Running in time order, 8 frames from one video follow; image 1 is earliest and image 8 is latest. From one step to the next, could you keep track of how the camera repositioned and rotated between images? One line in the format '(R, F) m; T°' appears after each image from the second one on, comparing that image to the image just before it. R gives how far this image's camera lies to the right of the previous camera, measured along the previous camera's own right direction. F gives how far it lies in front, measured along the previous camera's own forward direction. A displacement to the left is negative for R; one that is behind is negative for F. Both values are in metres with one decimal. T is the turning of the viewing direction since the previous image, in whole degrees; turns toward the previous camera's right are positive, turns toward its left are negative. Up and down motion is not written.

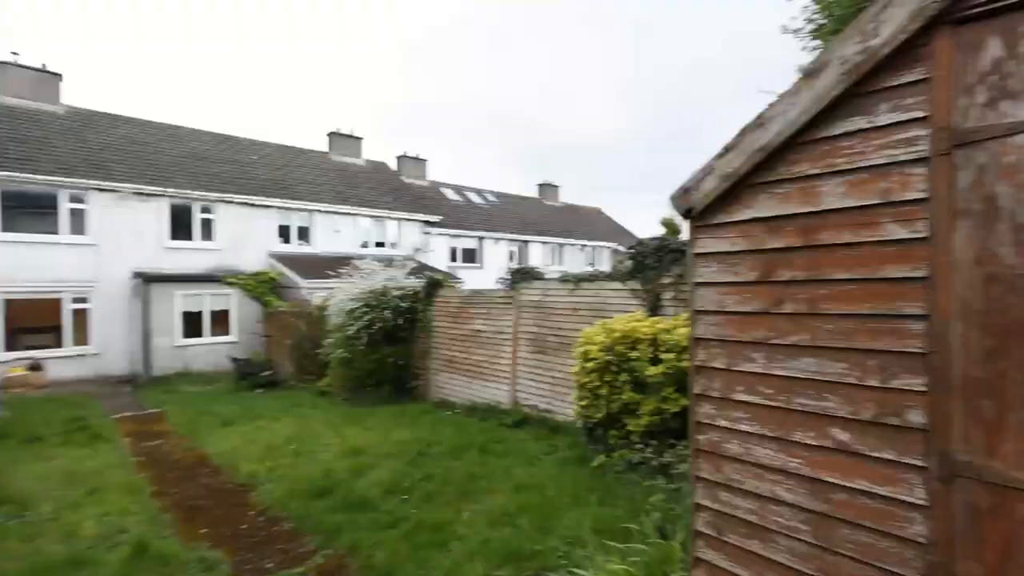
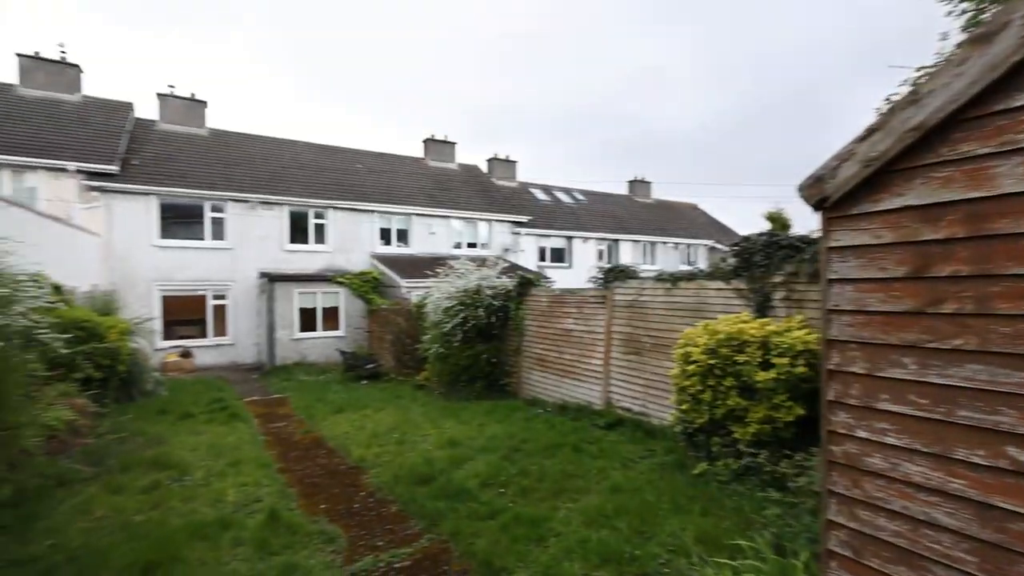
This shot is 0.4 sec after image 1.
(-0.1, 0.0) m; -10°
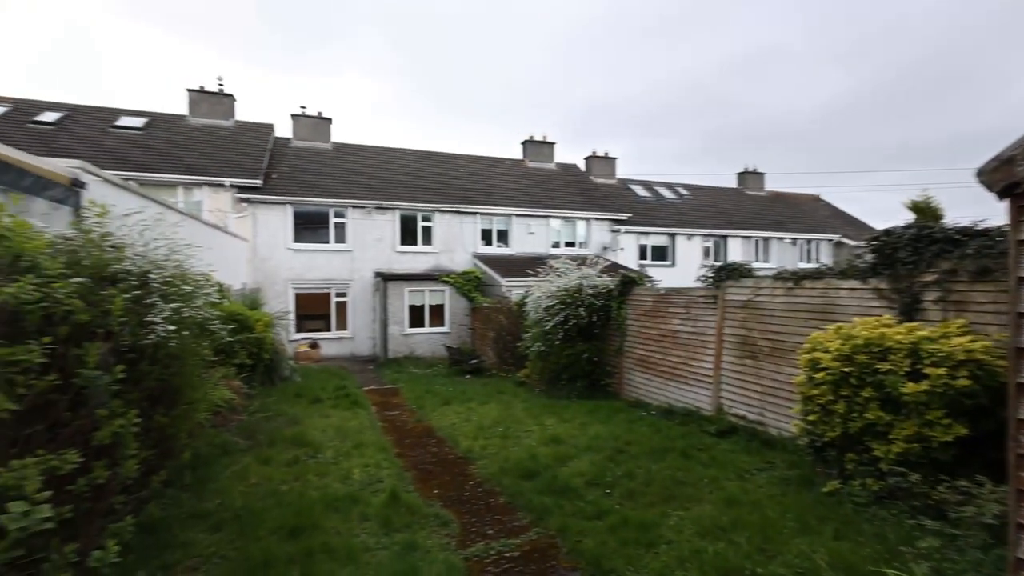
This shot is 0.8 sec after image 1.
(-0.1, 0.0) m; -12°
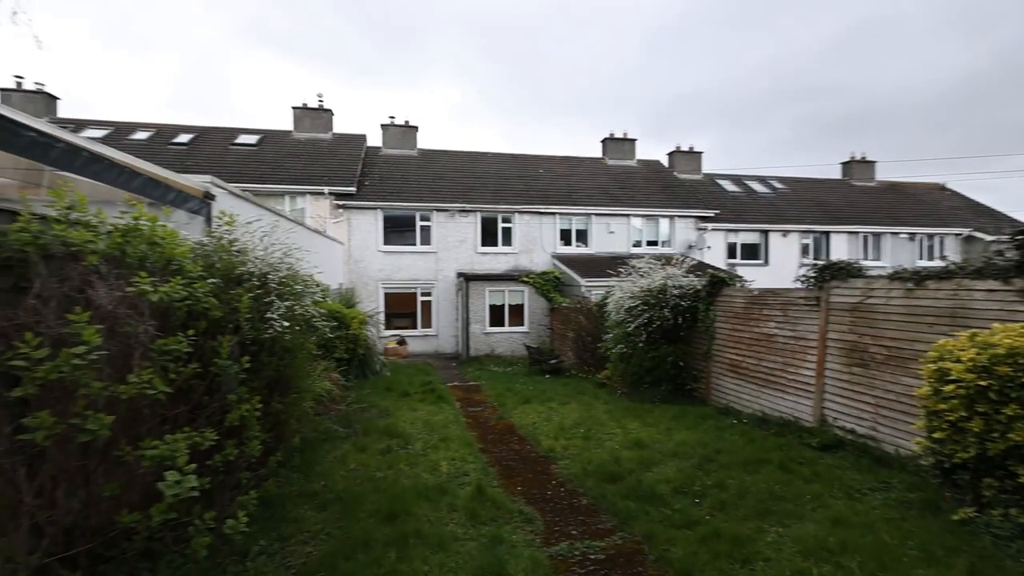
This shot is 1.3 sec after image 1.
(-0.1, 0.0) m; -9°
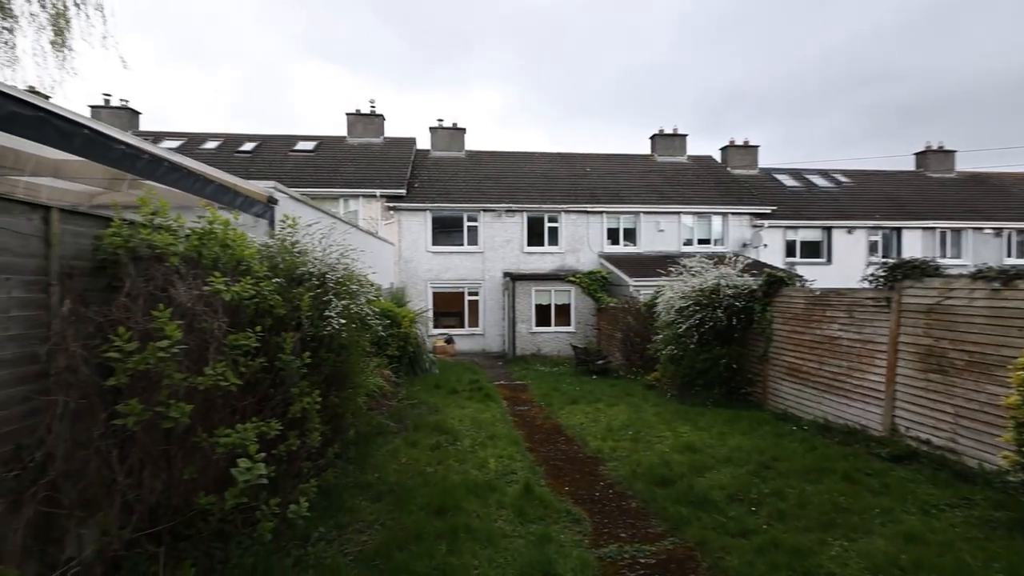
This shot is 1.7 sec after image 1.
(0.0, 0.0) m; -6°
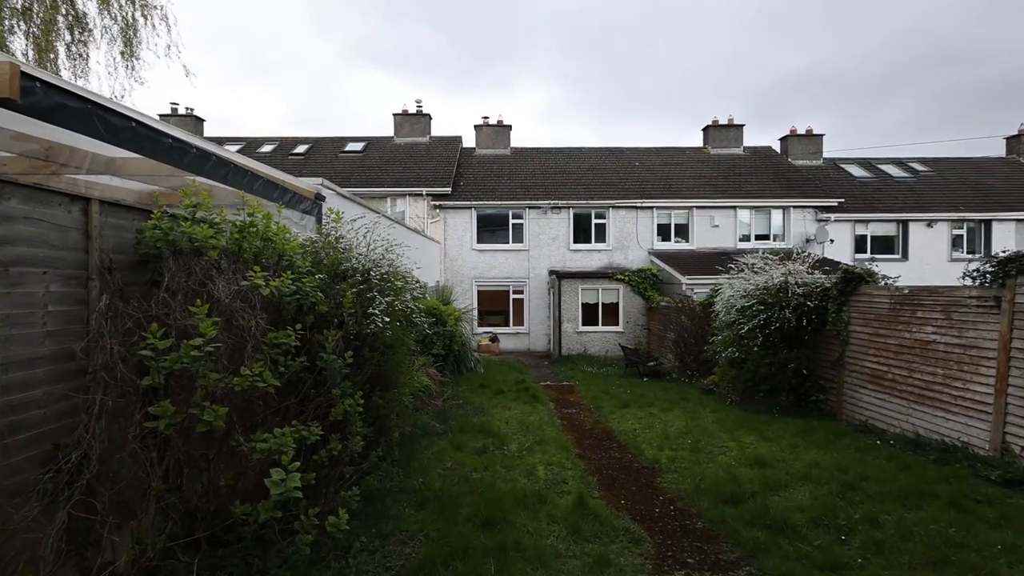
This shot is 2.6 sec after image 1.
(-0.1, +0.3) m; -5°
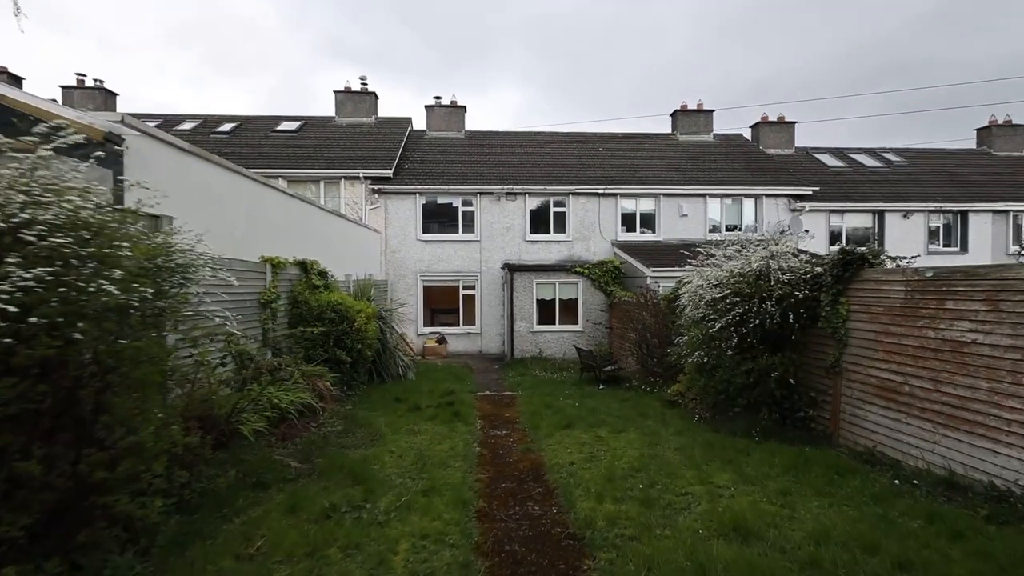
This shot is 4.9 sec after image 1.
(+1.0, +2.1) m; +3°
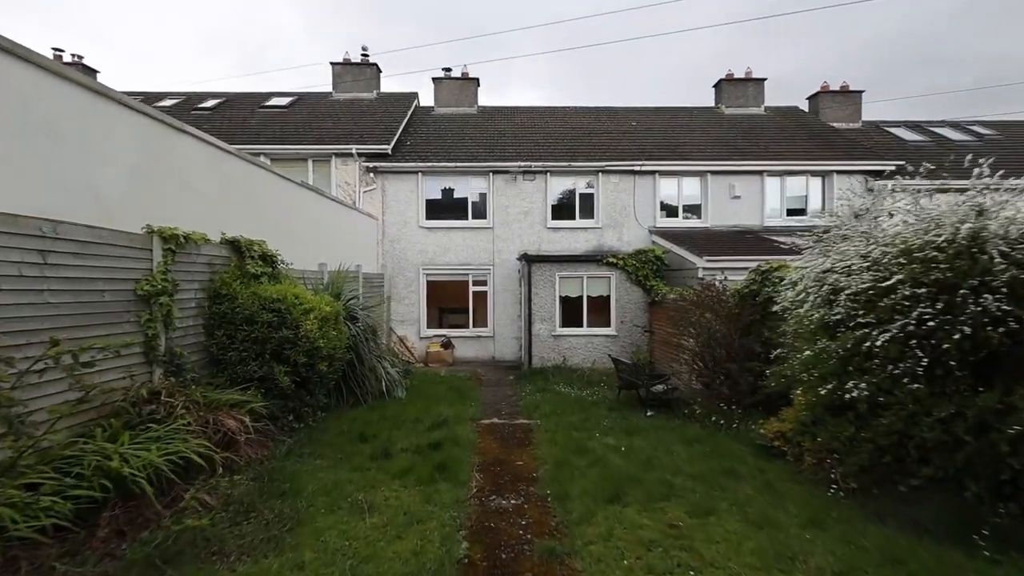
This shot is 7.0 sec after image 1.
(+0.1, +2.9) m; -2°
